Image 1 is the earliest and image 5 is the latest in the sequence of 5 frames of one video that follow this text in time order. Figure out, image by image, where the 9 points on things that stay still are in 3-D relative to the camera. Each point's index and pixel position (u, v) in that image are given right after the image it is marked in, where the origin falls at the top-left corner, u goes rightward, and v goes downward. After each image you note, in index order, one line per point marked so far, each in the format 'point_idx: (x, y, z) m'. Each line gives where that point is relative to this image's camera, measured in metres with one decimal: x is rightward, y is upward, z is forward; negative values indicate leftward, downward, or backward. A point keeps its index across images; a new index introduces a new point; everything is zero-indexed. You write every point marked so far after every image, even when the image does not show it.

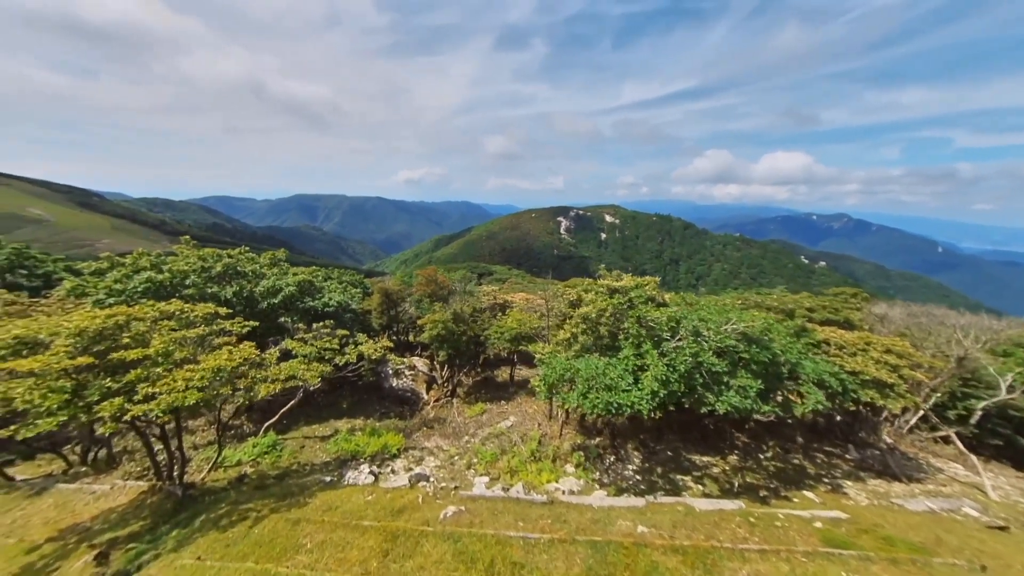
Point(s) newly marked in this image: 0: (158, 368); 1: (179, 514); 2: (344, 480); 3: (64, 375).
0: (-12.1, -2.8, +10.3) m
1: (-12.7, -8.6, +11.2) m
2: (-7.6, -8.7, +13.5) m
3: (-13.9, -2.8, +9.3) m
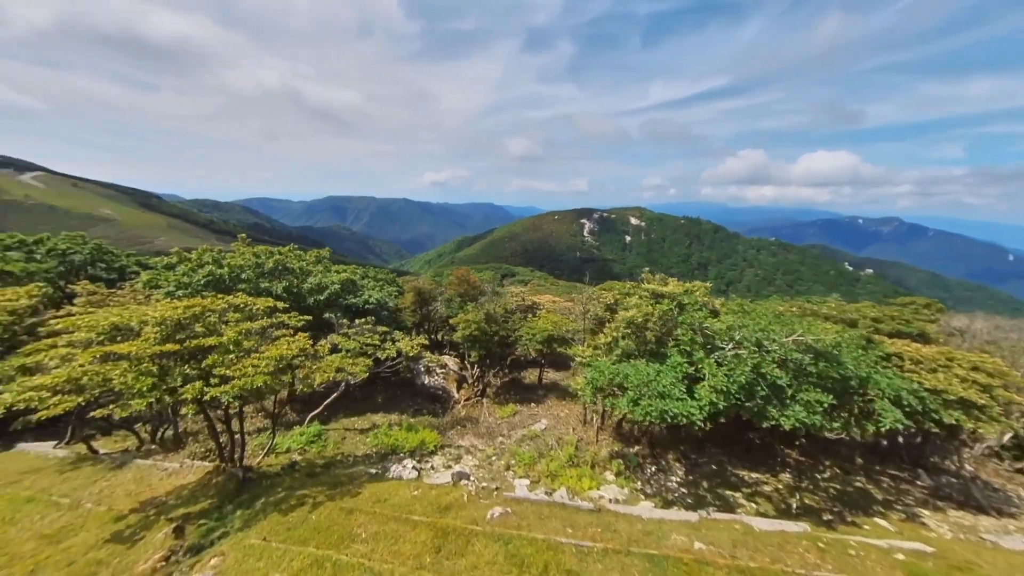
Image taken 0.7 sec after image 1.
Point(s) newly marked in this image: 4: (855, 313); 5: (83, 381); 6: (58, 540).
0: (-10.3, -2.6, +11.0) m
1: (-10.9, -8.4, +11.9) m
2: (-5.7, -8.6, +13.8) m
3: (-12.2, -2.5, +10.1) m
4: (+21.8, -1.6, +18.8) m
5: (-13.6, -3.0, +9.3) m
6: (-15.0, -8.4, +9.8) m
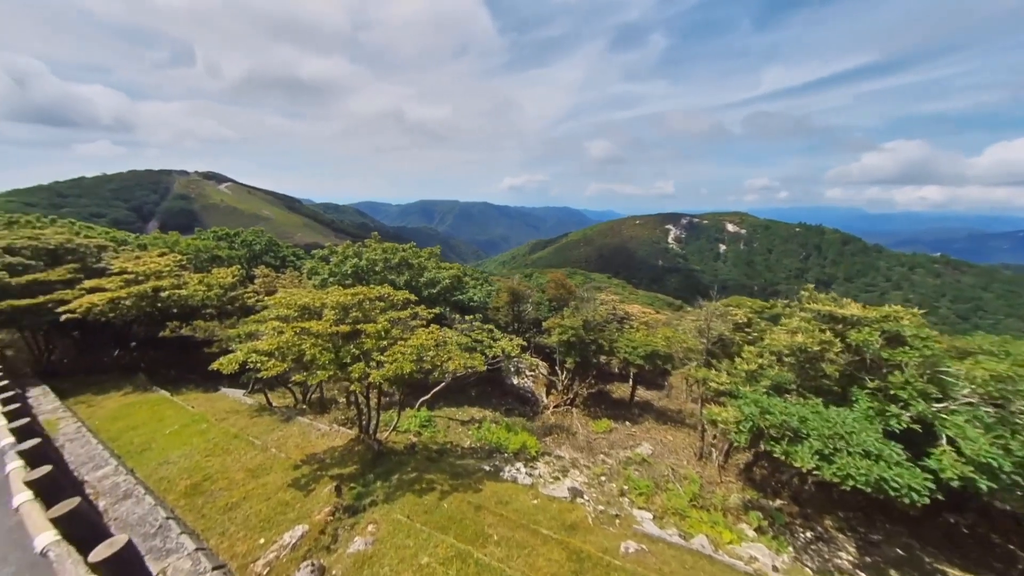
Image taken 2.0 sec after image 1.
0: (-5.1, -2.2, +12.1) m
1: (-5.9, -8.0, +13.2) m
2: (-0.4, -8.6, +13.8) m
3: (-7.1, -2.0, +11.7) m
4: (+27.9, -3.6, +12.3) m
5: (-8.8, -2.4, +11.3) m
6: (-10.4, -7.7, +12.1) m
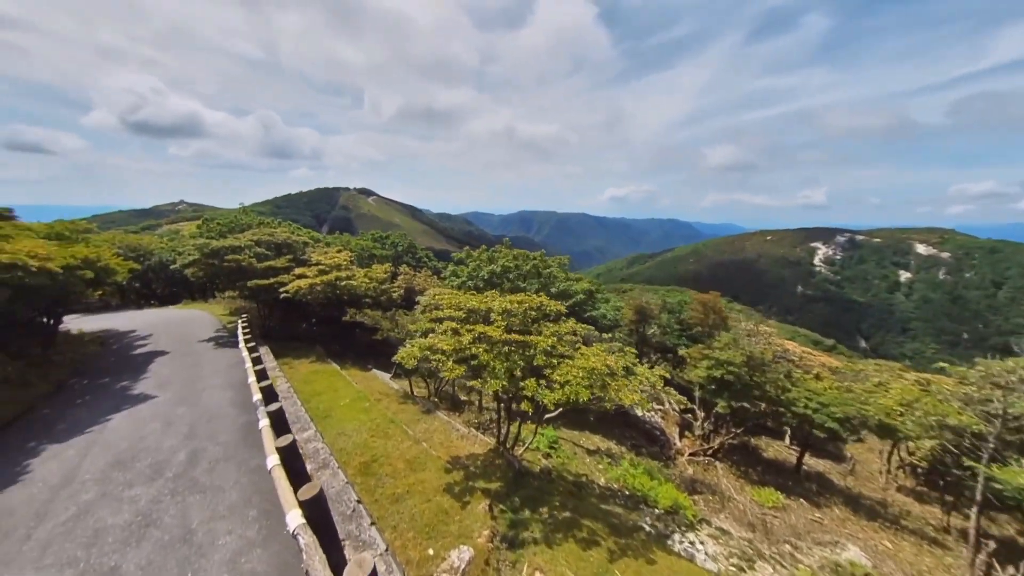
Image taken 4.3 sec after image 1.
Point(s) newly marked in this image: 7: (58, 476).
0: (+1.5, -2.6, +11.0) m
1: (+0.5, -8.3, +12.0) m
2: (+5.9, -9.4, +11.0) m
3: (-0.5, -2.2, +11.2) m
4: (+32.8, -6.6, +1.2) m
5: (-2.3, -2.4, +11.2) m
6: (-4.1, -7.6, +12.3) m
7: (-16.9, -7.0, +11.0) m
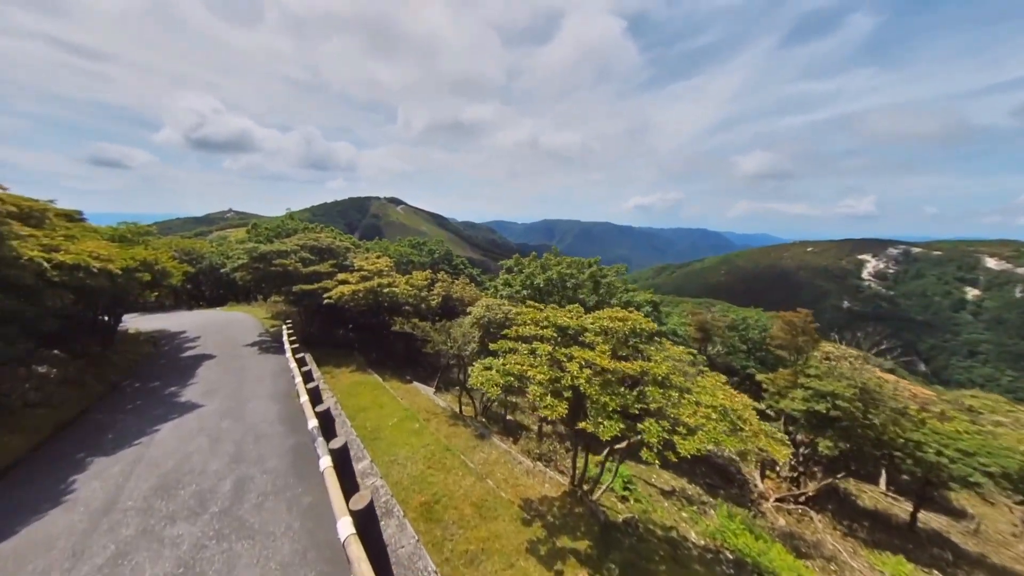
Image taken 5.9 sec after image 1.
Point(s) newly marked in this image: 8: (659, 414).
0: (+4.6, -3.1, +8.7) m
1: (+3.6, -8.8, +9.7) m
2: (+8.8, -10.0, +8.2) m
3: (+2.6, -2.7, +9.1) m
4: (+35.1, -7.5, -3.4) m
5: (+0.9, -2.9, +9.2) m
6: (-0.9, -8.0, +10.4) m
7: (-13.8, -7.1, +9.9) m
8: (+4.0, -3.6, +8.4) m
